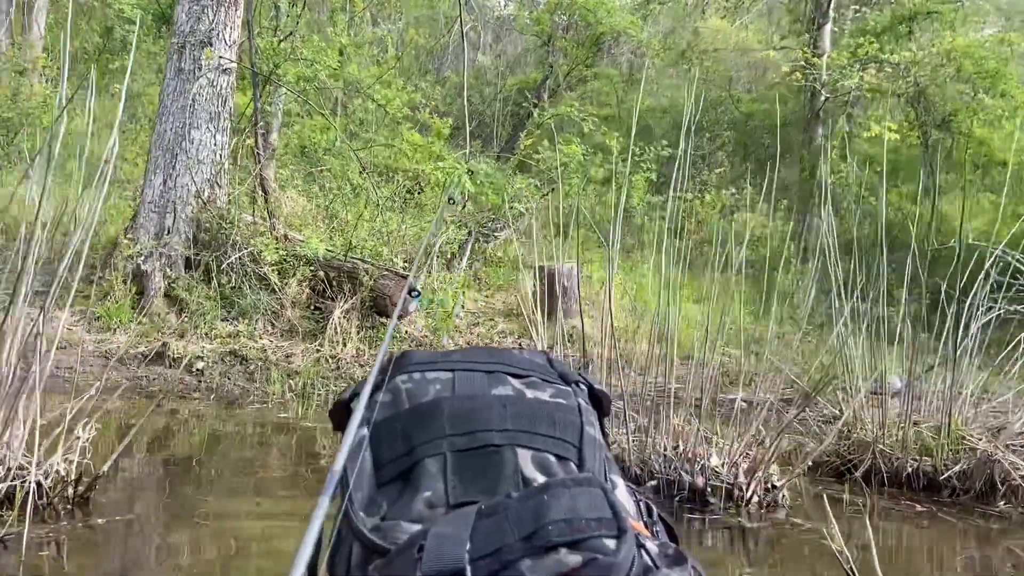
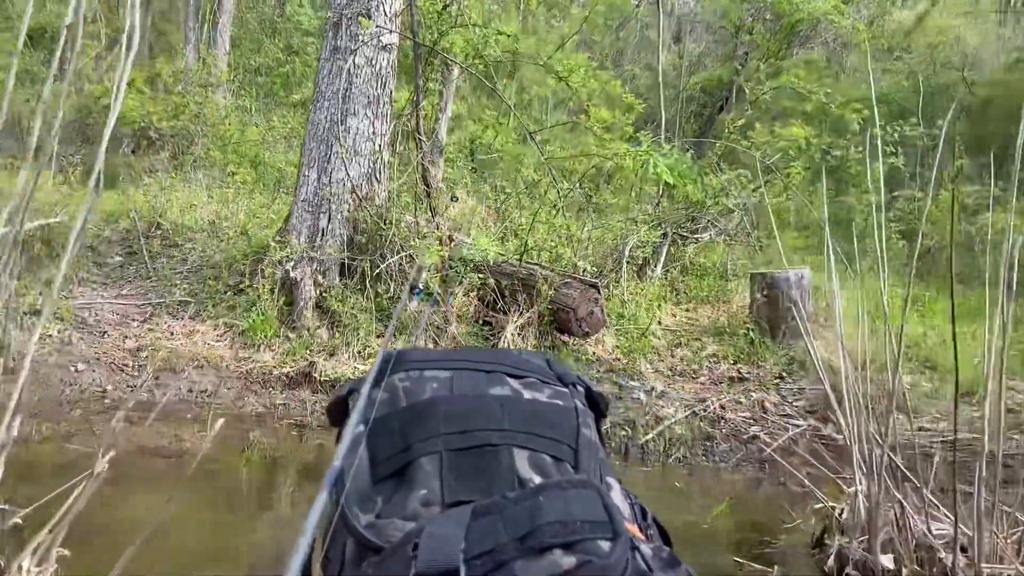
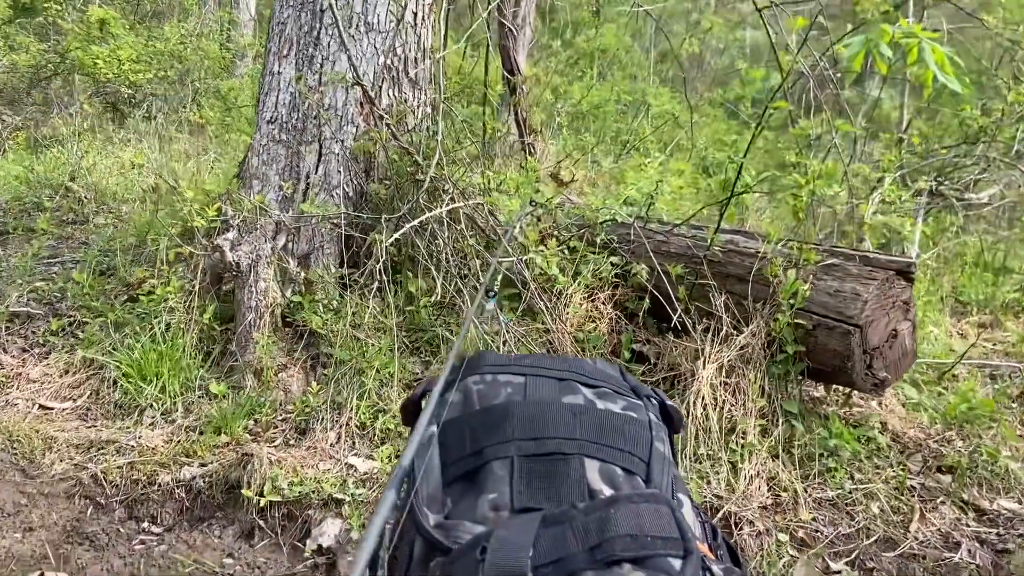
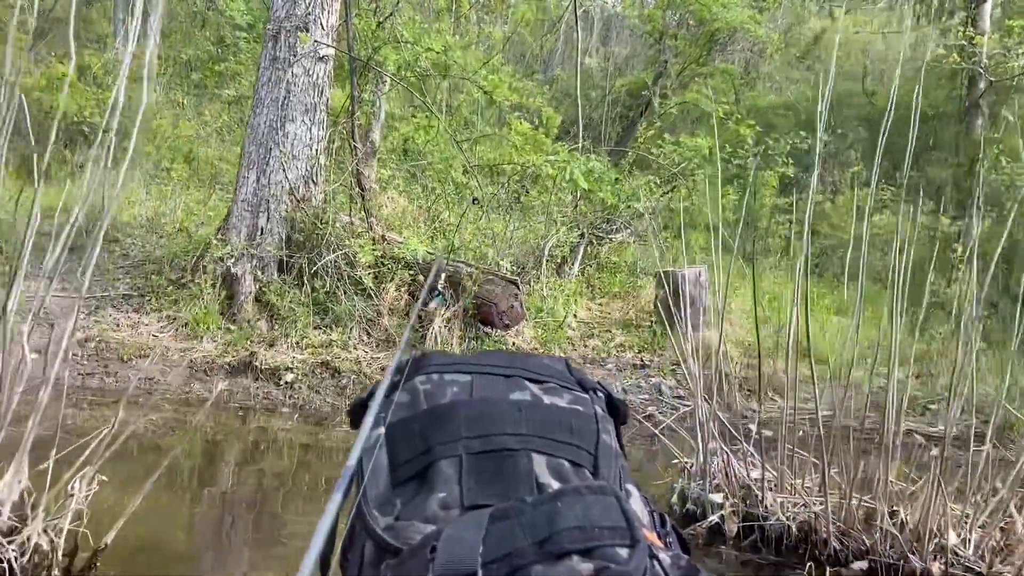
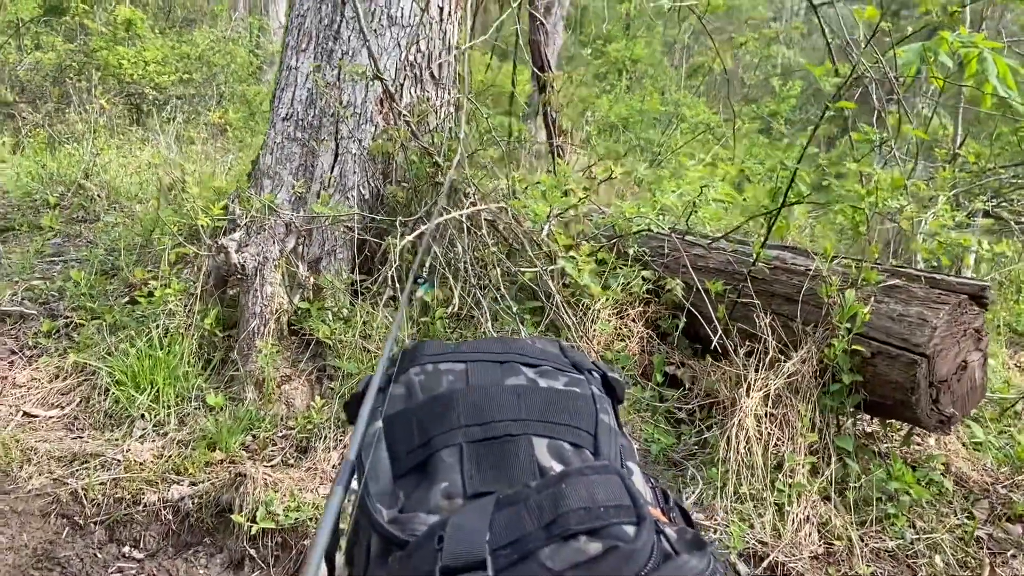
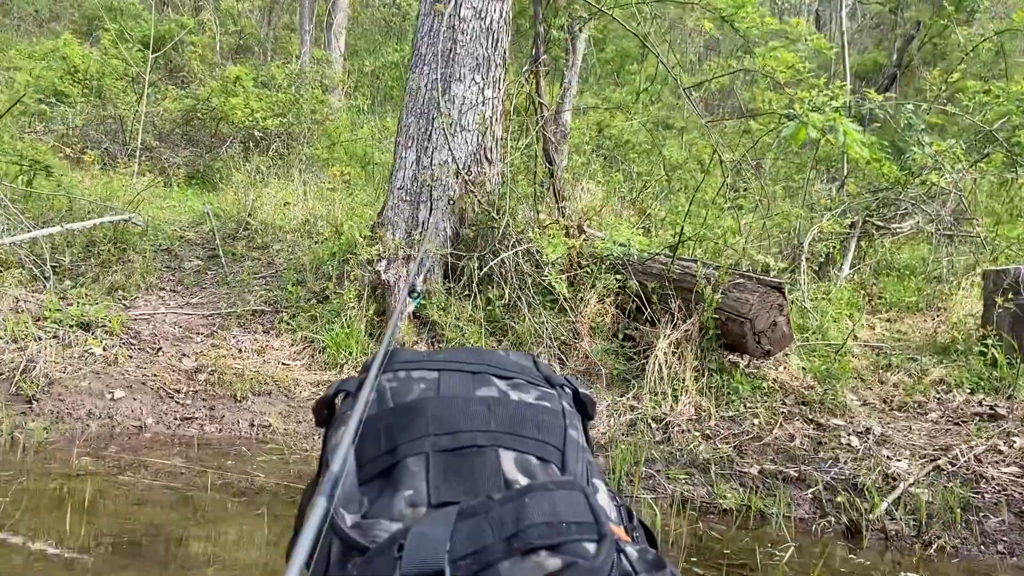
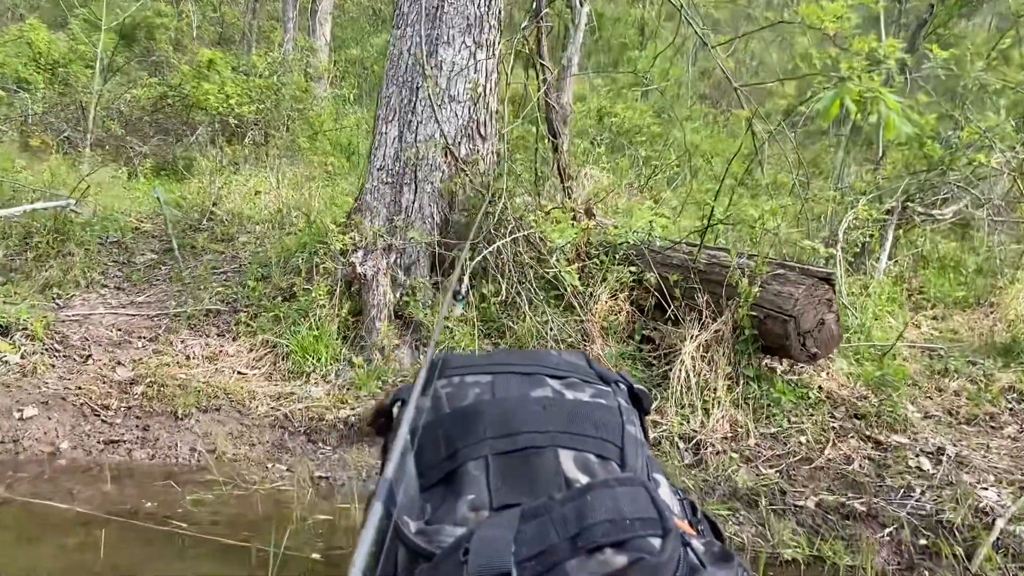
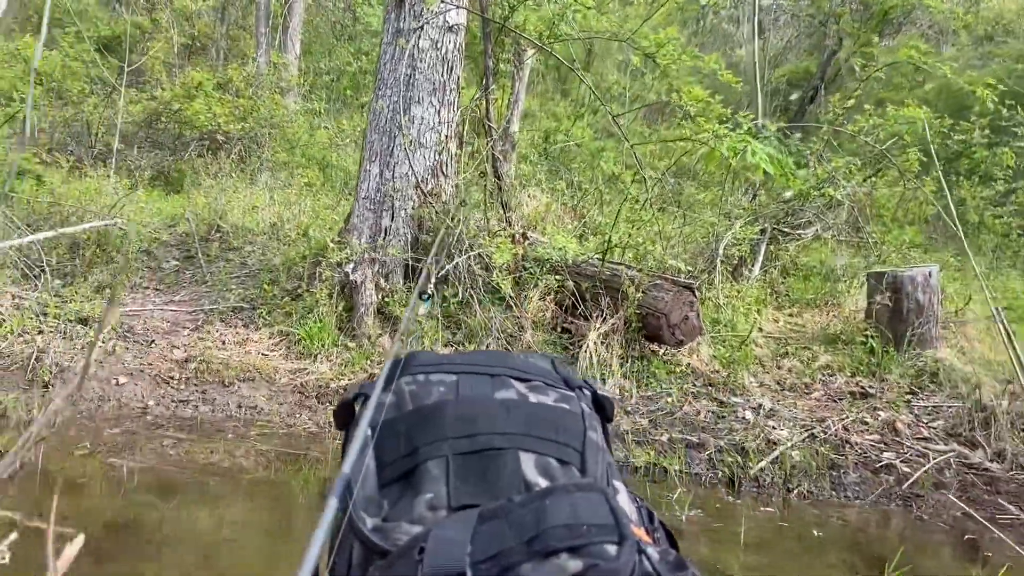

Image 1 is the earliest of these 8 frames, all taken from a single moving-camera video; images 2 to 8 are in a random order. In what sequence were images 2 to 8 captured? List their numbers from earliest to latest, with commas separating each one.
4, 2, 8, 6, 7, 3, 5
